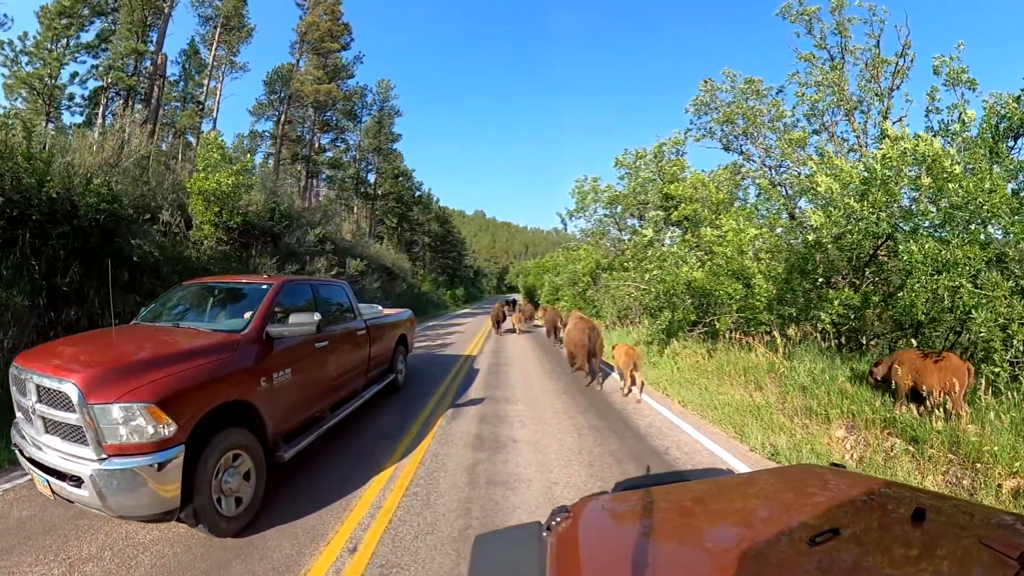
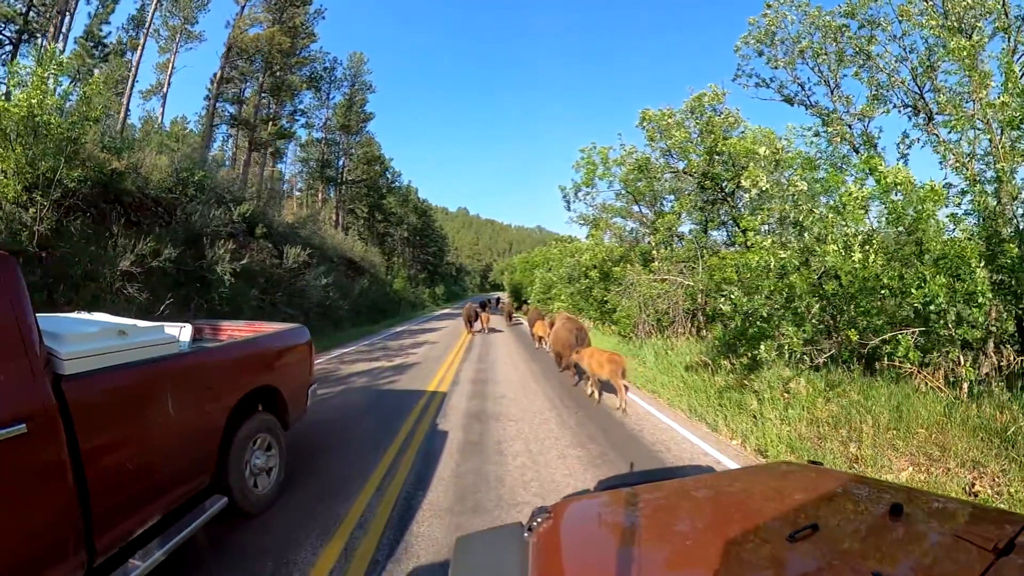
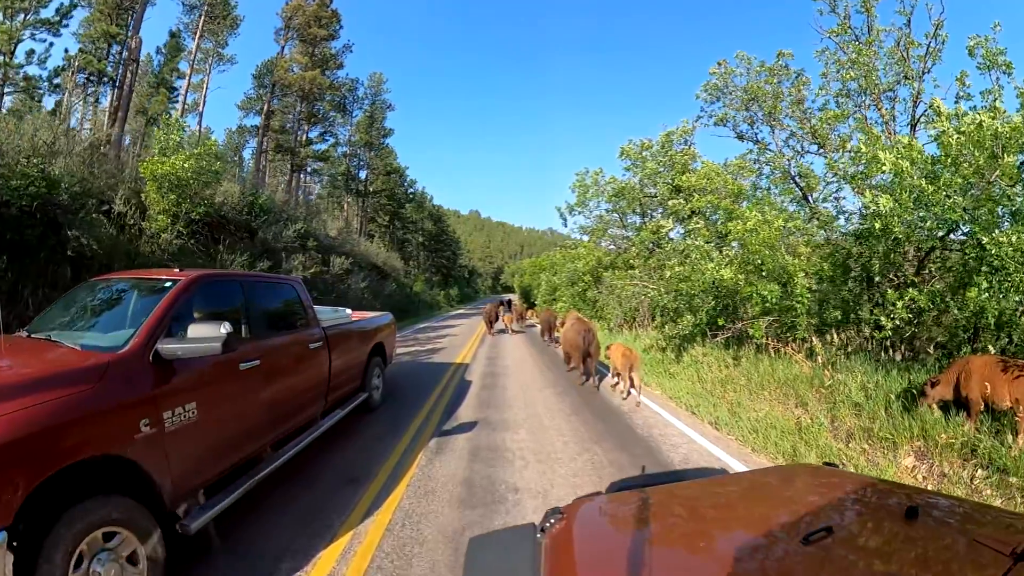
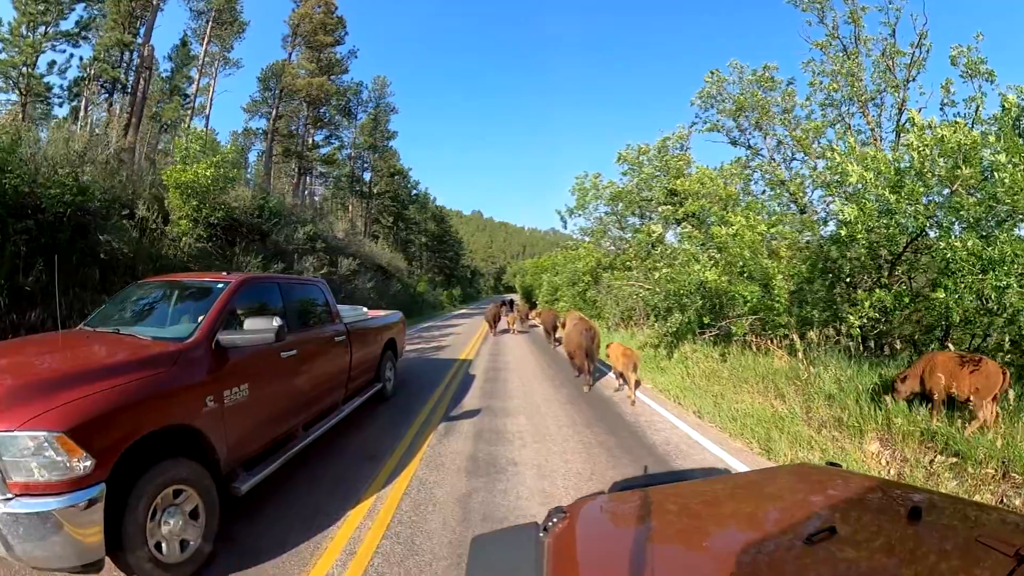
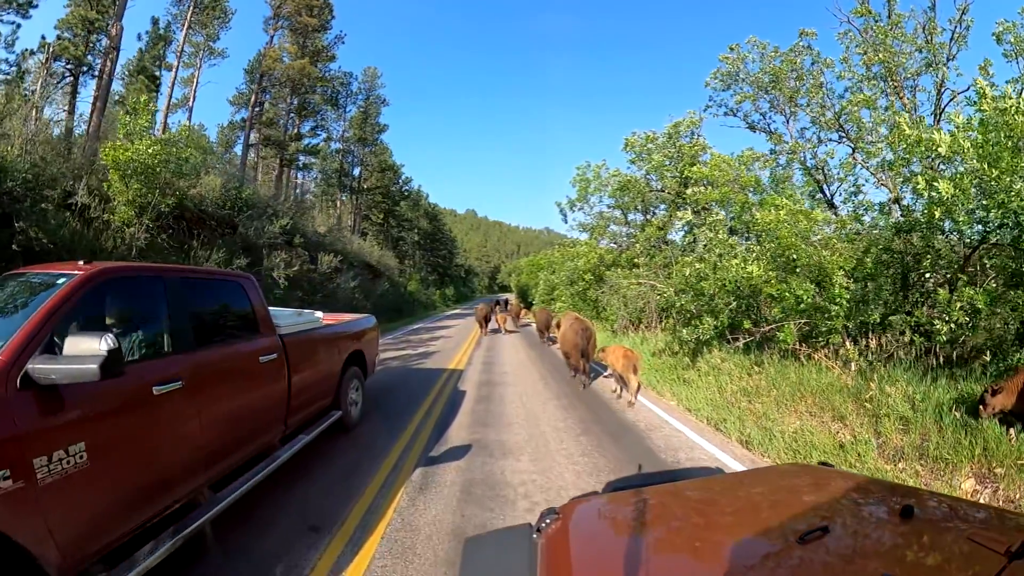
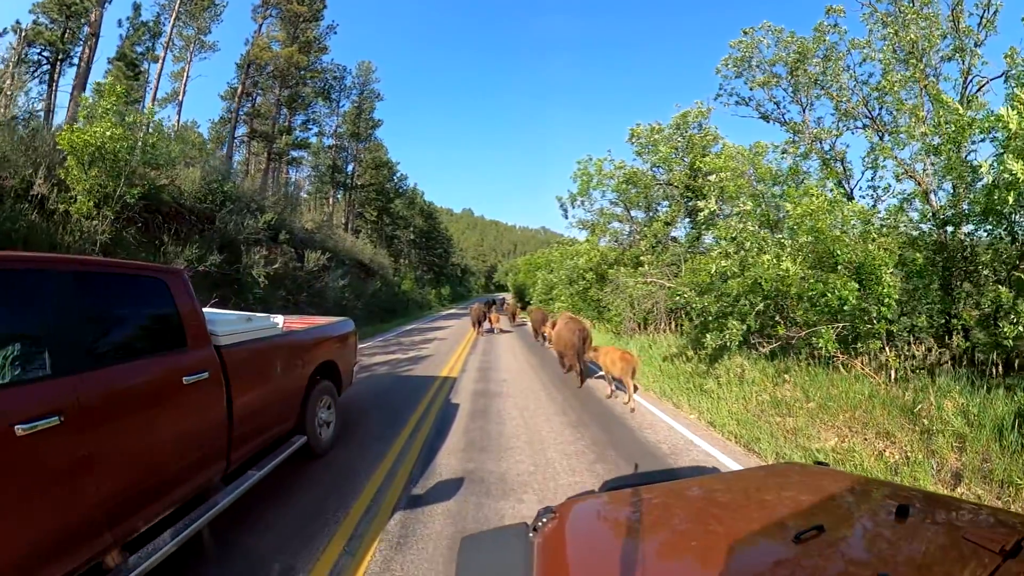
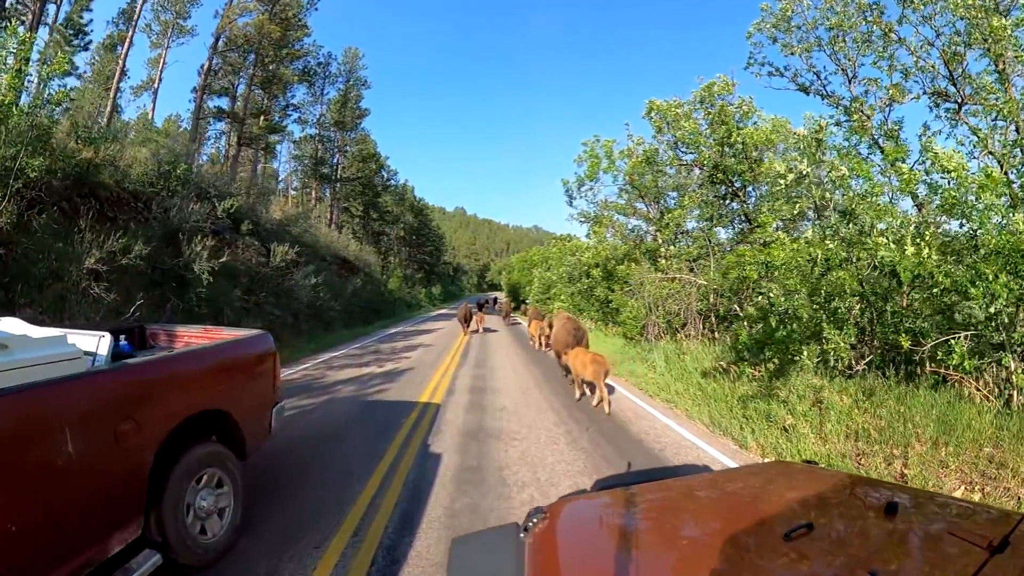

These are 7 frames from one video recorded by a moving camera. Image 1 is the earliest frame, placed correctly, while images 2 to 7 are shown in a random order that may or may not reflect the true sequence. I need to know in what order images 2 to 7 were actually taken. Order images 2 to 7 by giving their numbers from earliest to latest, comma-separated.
4, 3, 5, 6, 2, 7
